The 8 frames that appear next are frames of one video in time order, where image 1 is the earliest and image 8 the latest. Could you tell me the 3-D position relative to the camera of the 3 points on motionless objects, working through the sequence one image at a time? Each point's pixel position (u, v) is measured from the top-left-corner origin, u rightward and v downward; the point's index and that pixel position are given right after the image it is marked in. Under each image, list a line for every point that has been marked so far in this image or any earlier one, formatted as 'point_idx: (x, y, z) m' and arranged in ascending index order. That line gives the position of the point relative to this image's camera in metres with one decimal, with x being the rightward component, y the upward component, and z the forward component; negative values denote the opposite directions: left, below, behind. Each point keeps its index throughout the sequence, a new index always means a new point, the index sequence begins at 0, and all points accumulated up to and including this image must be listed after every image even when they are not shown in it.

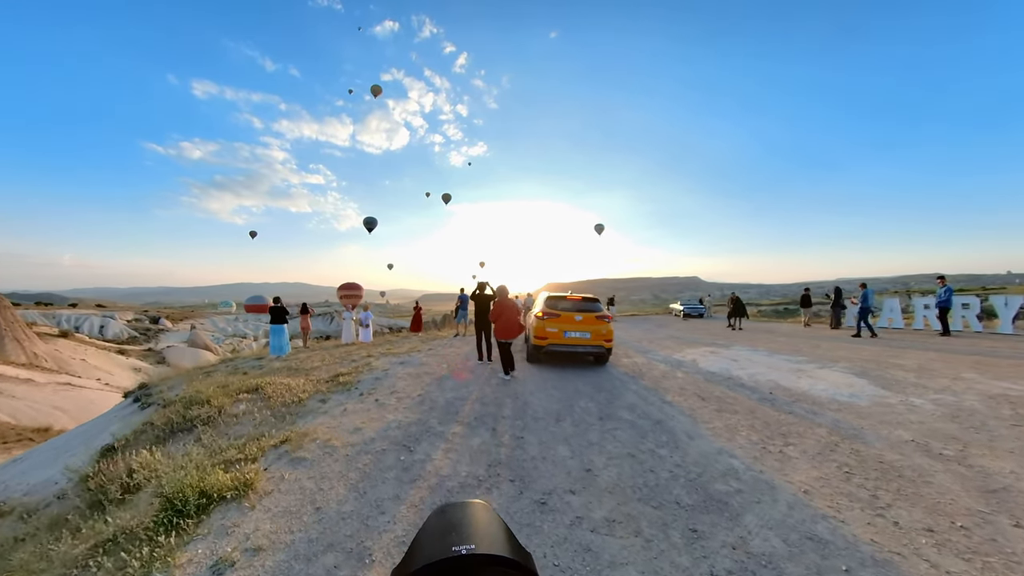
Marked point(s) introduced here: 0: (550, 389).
0: (+0.7, -1.9, +7.5) m
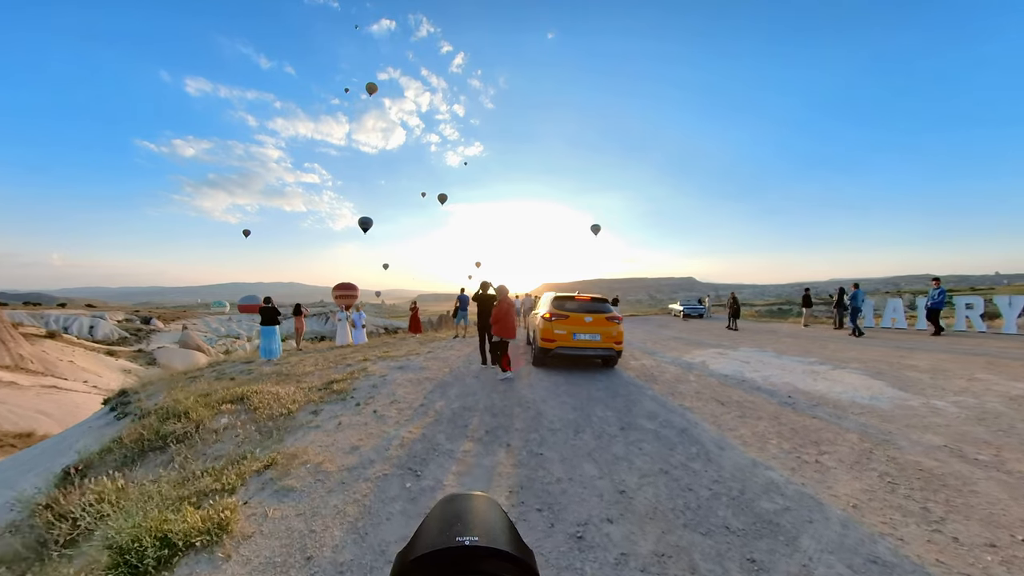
0: (+0.9, -1.9, +7.0) m
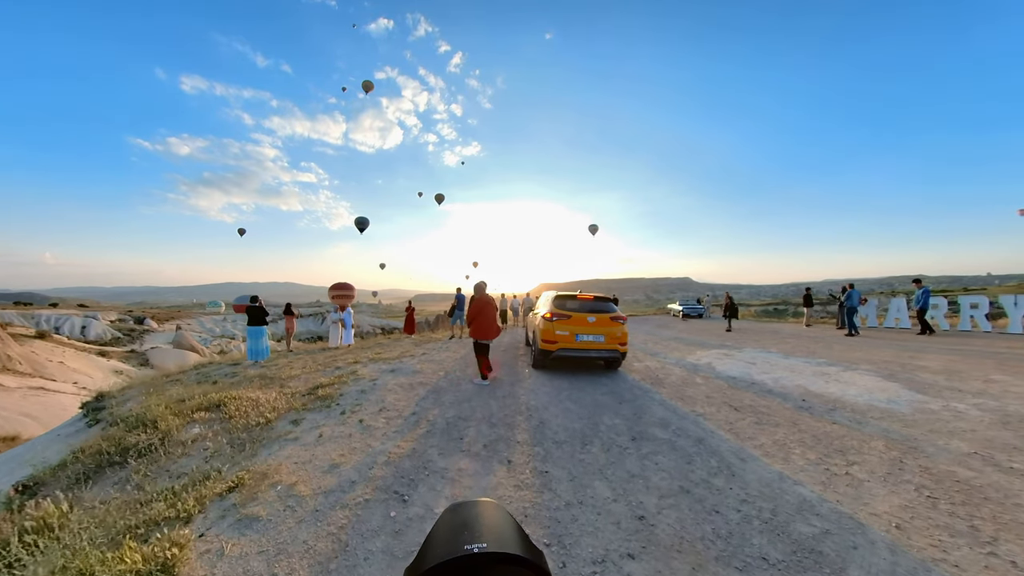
0: (+0.9, -1.8, +6.5) m
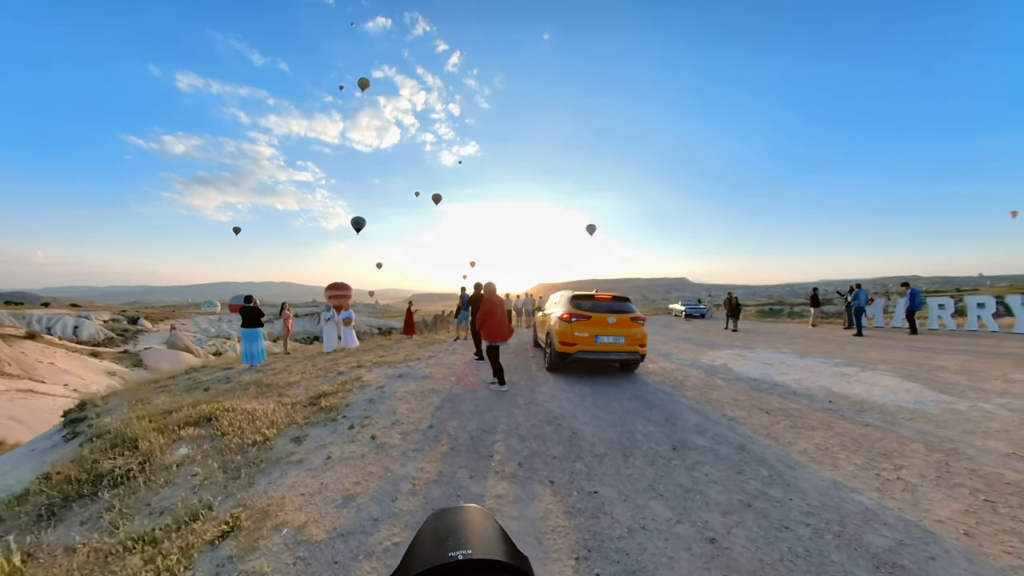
0: (+1.2, -1.8, +6.0) m
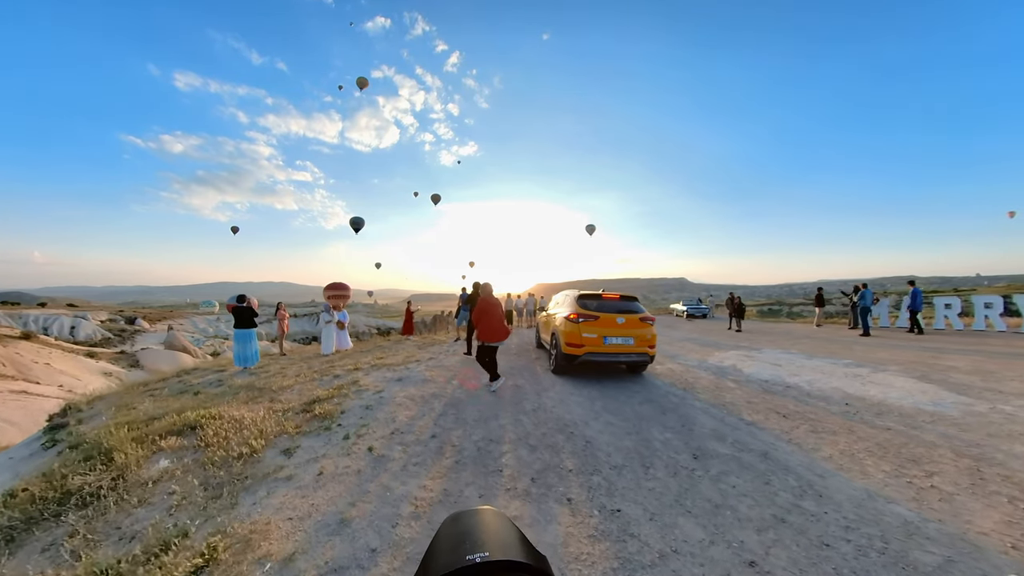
0: (+1.3, -1.8, +5.7) m
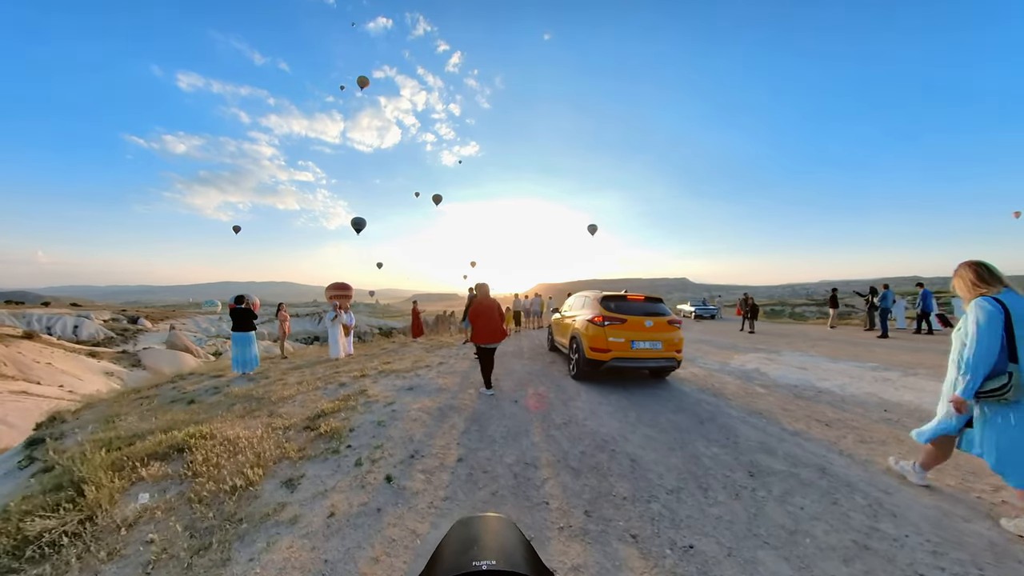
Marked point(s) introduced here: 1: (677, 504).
0: (+1.6, -1.7, +5.1) m
1: (+1.3, -1.7, +3.2) m
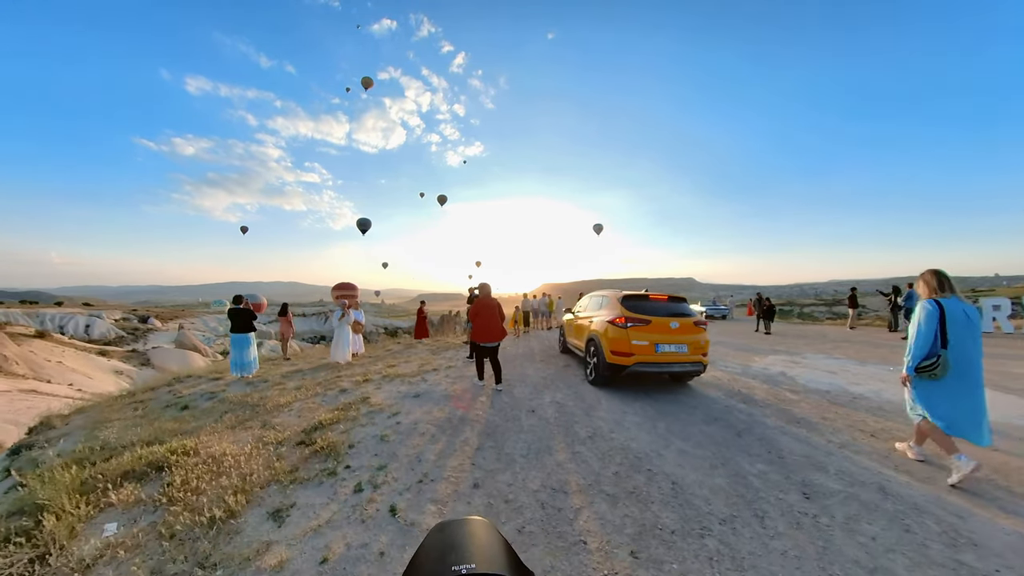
0: (+1.9, -1.7, +4.6) m
1: (+1.5, -1.7, +2.7) m
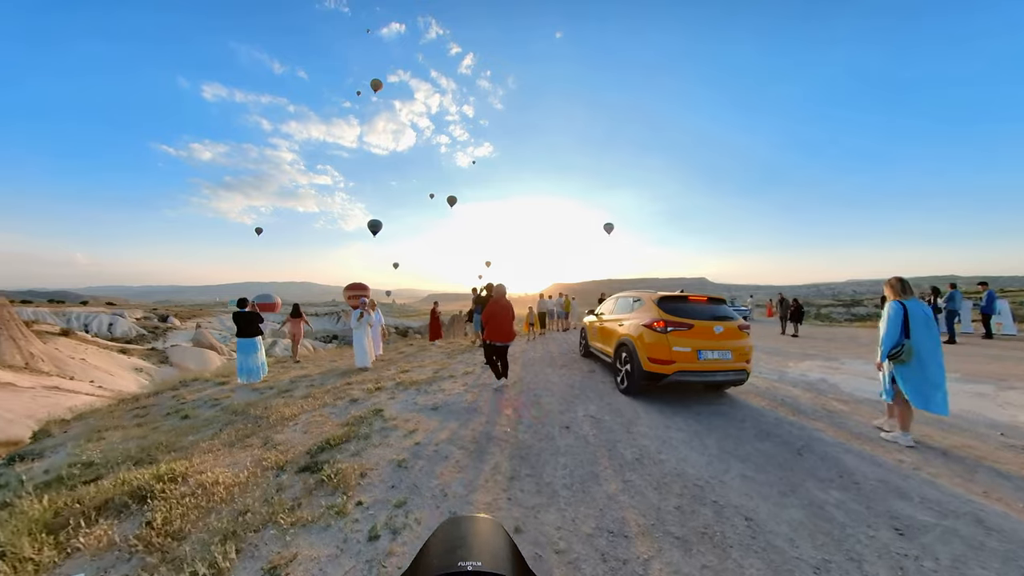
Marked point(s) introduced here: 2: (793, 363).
0: (+2.2, -1.7, +4.0) m
1: (+1.8, -1.7, +2.1) m
2: (+8.8, -2.3, +12.8) m
